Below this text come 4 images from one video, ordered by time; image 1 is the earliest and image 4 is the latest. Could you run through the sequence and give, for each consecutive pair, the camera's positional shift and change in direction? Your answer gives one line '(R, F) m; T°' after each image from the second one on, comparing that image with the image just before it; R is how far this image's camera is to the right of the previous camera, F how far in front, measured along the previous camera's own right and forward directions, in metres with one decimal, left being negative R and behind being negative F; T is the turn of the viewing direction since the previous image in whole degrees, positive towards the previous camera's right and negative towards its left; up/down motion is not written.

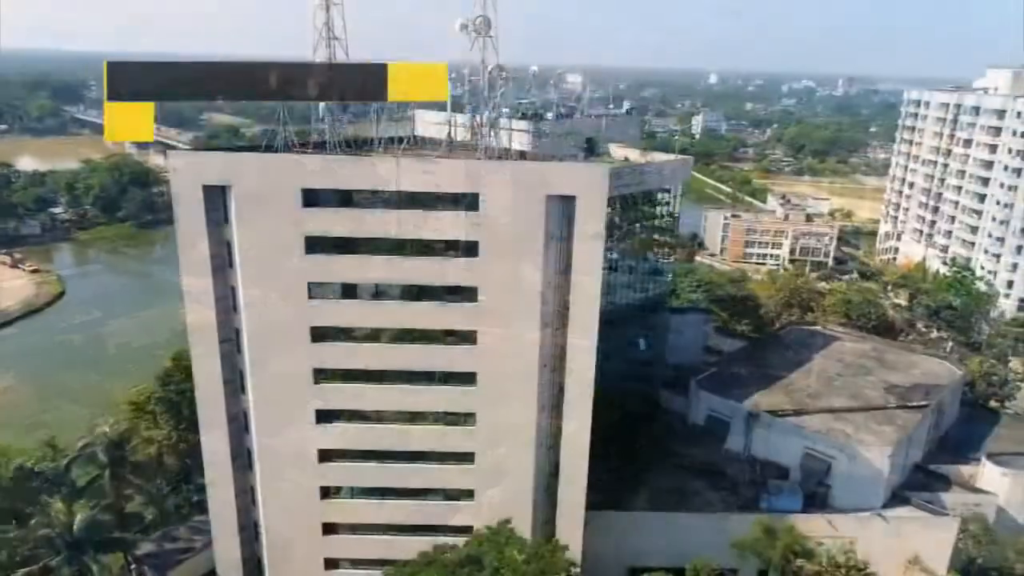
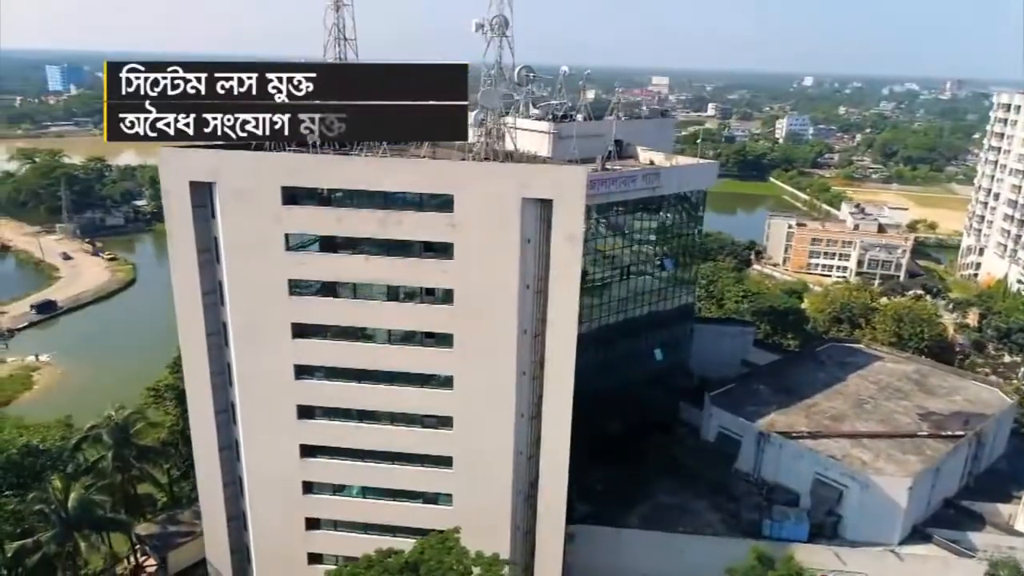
(+6.1, +1.2) m; -6°
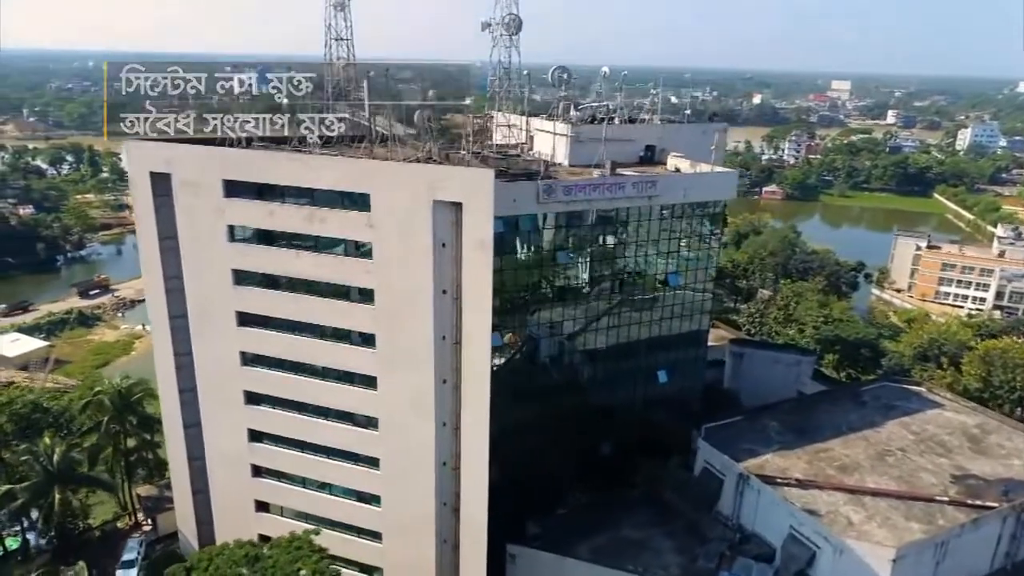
(+13.5, +3.0) m; -13°
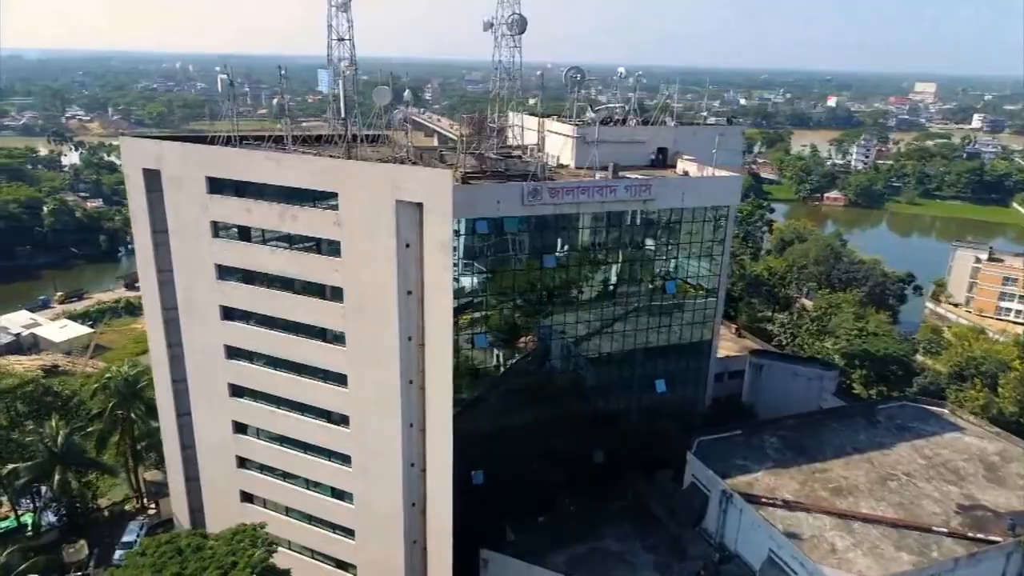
(+5.6, +0.9) m; -5°
